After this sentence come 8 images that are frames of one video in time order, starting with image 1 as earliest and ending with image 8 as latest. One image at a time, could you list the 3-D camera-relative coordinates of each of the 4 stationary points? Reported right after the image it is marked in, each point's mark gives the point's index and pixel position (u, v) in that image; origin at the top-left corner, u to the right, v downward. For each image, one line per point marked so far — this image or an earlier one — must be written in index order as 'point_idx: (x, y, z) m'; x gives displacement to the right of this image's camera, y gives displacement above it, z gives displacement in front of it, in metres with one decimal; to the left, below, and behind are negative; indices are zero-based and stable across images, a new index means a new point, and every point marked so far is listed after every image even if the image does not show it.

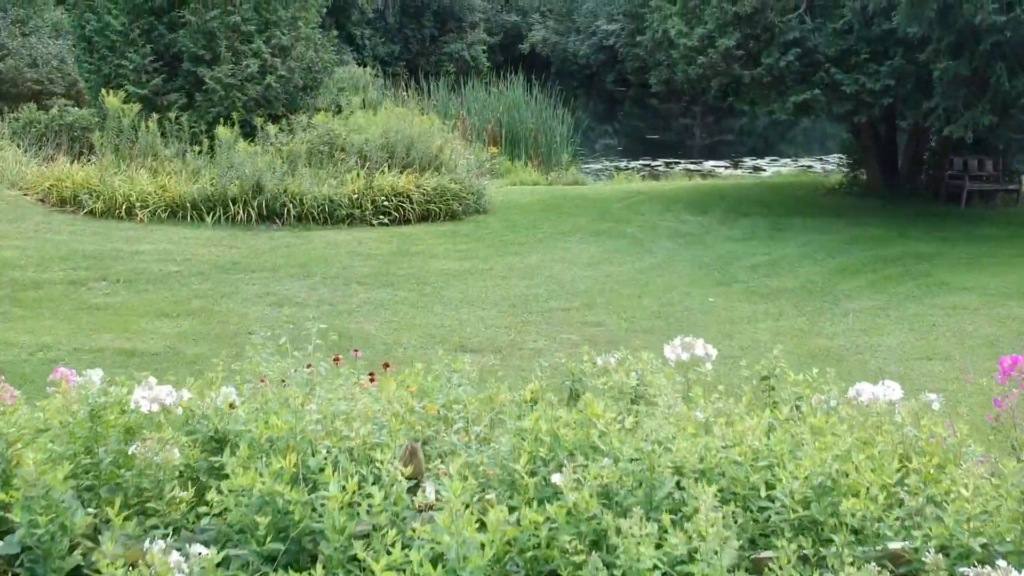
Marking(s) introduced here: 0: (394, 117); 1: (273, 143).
0: (-1.1, +1.5, +9.1) m
1: (-1.9, +1.1, +7.9) m
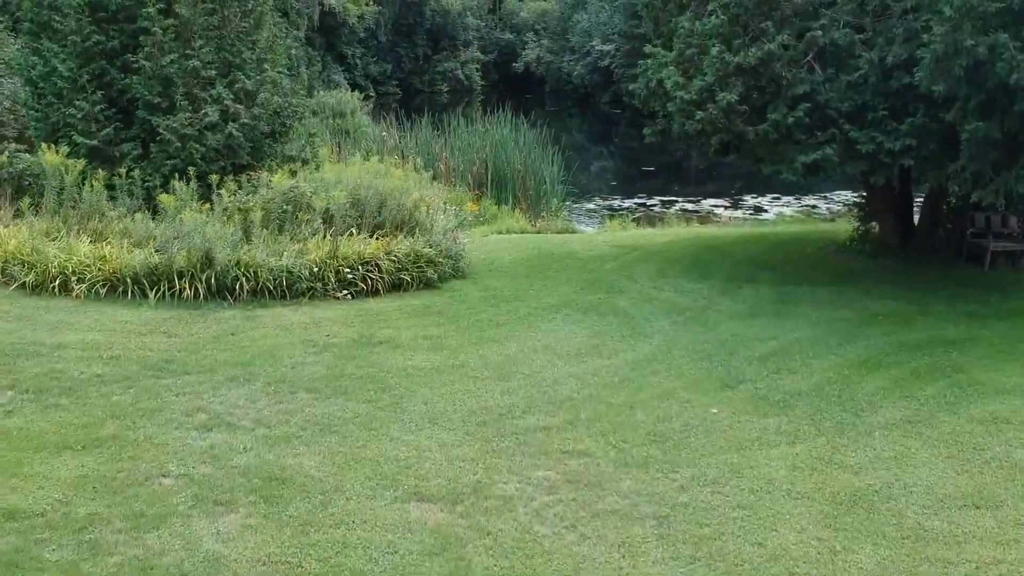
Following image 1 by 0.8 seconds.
0: (-1.2, +1.0, +8.4) m
1: (-2.0, +0.6, +7.2) m
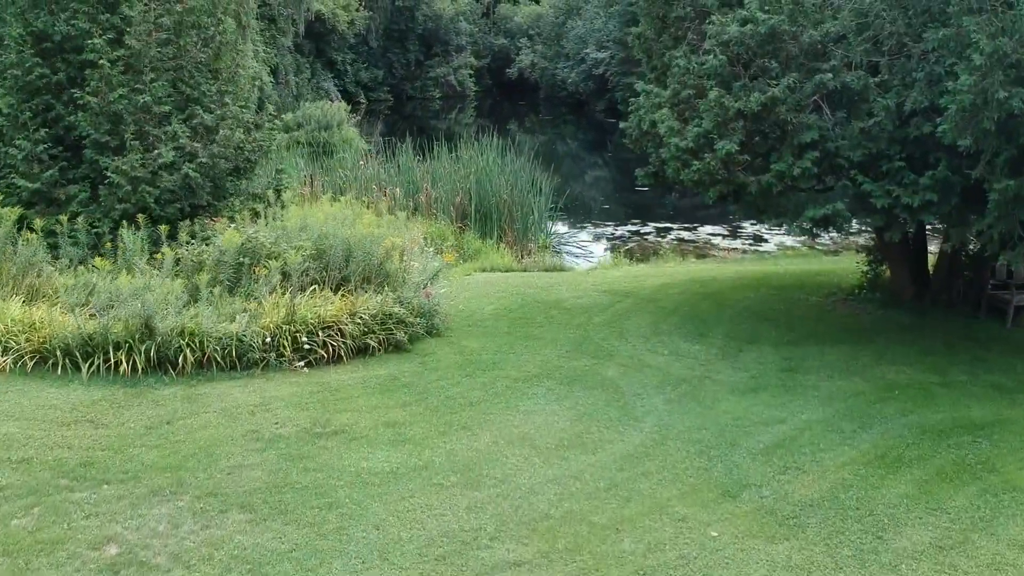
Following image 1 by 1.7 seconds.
0: (-1.4, +0.6, +7.8) m
1: (-2.2, +0.2, +6.5) m
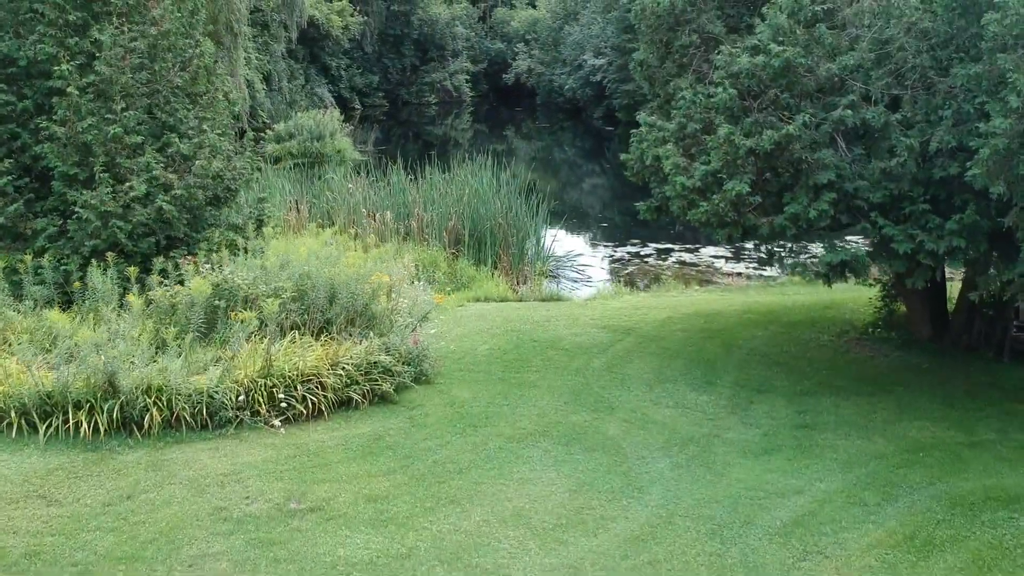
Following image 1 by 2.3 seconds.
0: (-1.4, +0.3, +7.4) m
1: (-2.2, -0.1, +6.1) m
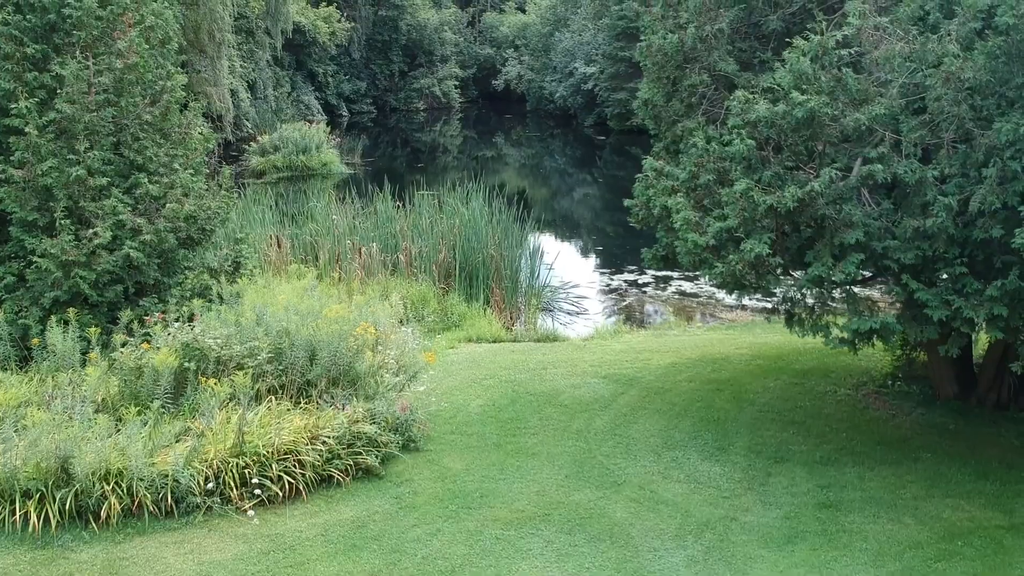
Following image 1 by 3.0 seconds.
0: (-1.5, -0.1, +6.9) m
1: (-2.2, -0.4, +5.6) m
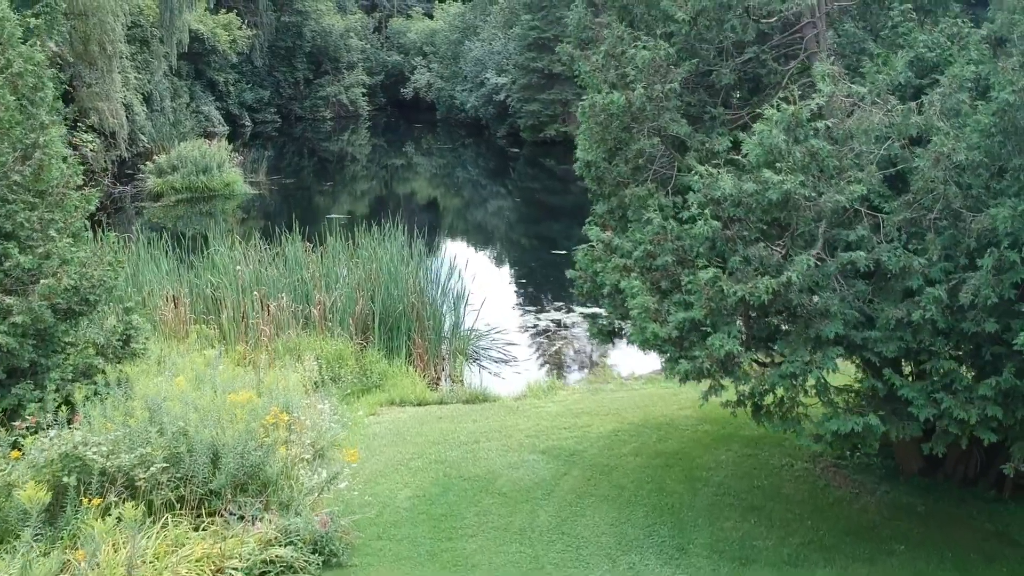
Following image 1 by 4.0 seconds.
0: (-1.9, -0.5, +6.1) m
1: (-2.5, -0.9, +4.7) m
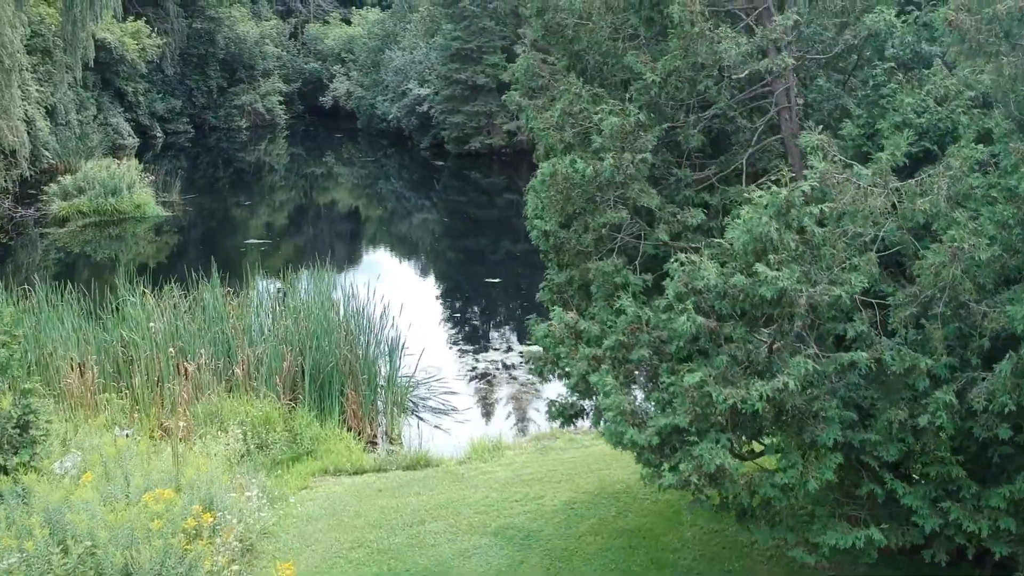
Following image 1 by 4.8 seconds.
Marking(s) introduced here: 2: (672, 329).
0: (-2.2, -1.0, +5.4) m
1: (-2.7, -1.4, +4.0) m
2: (+0.6, -0.2, +4.0) m
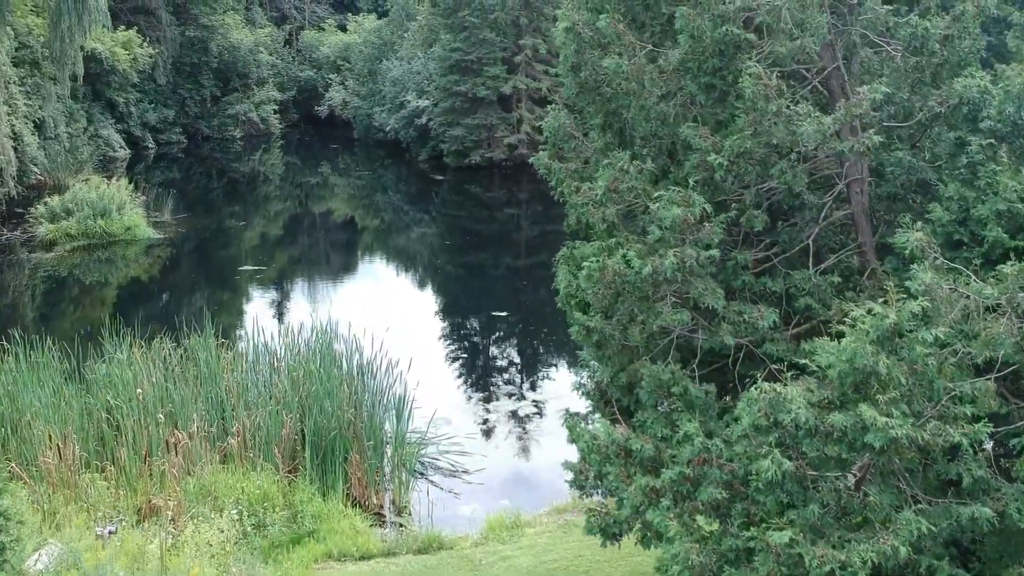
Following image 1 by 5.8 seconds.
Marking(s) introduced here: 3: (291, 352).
0: (-2.0, -1.4, +4.7) m
1: (-2.5, -1.8, +3.3) m
2: (+0.8, -0.6, +3.4) m
3: (-1.8, -0.5, +8.2) m
